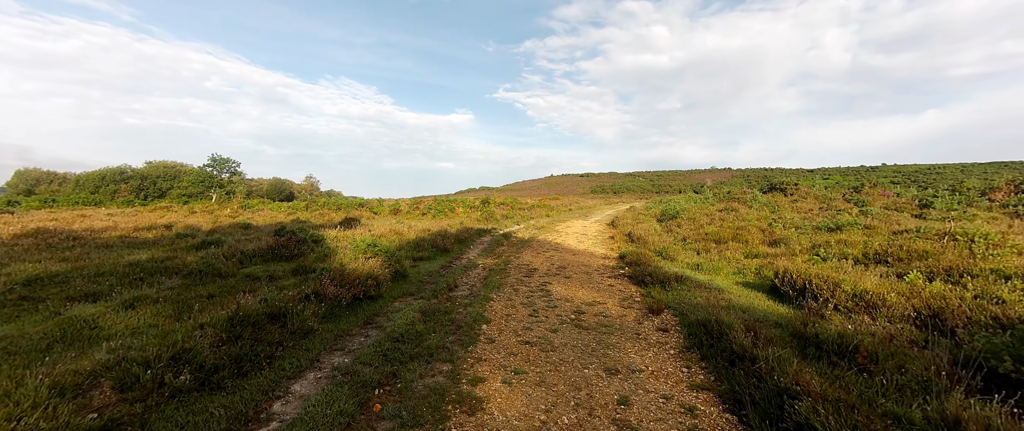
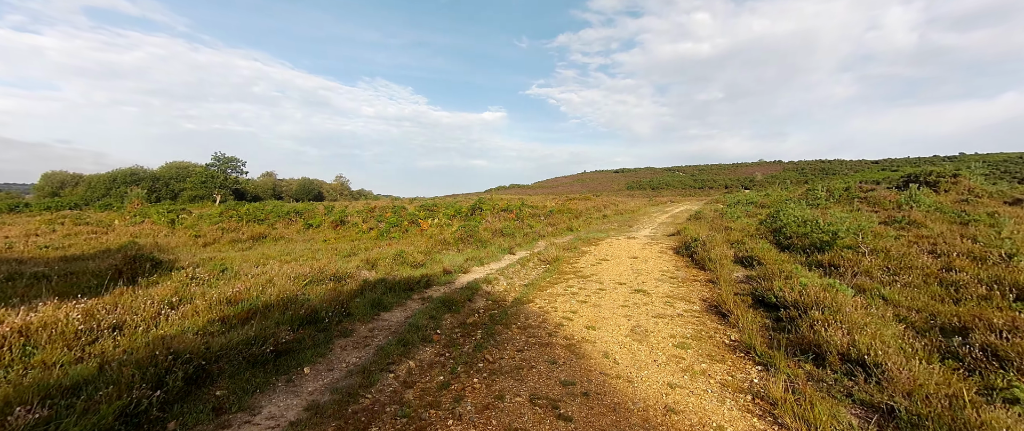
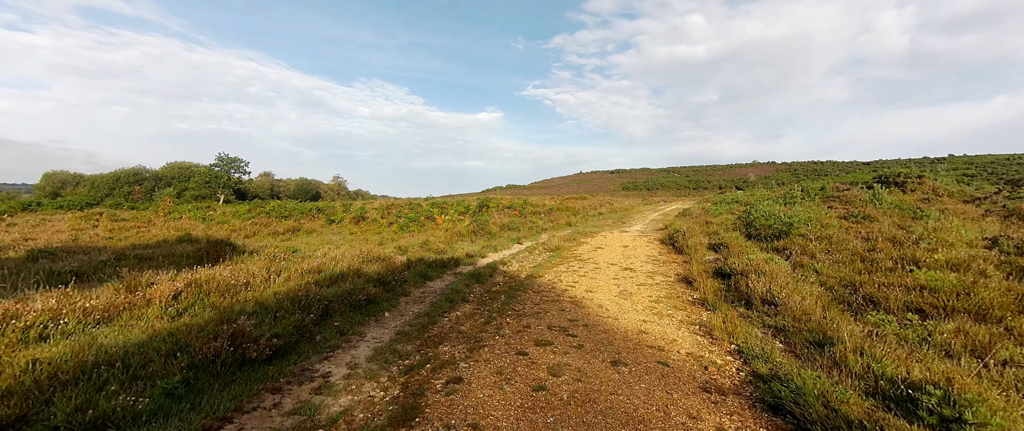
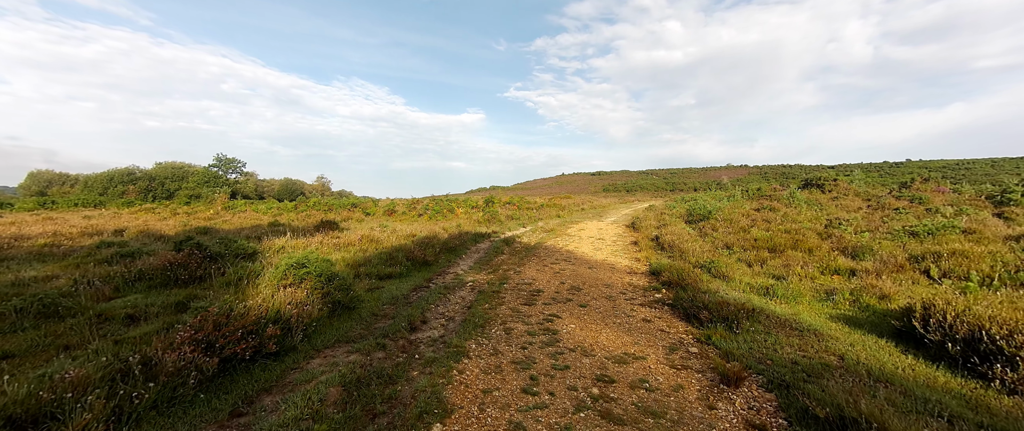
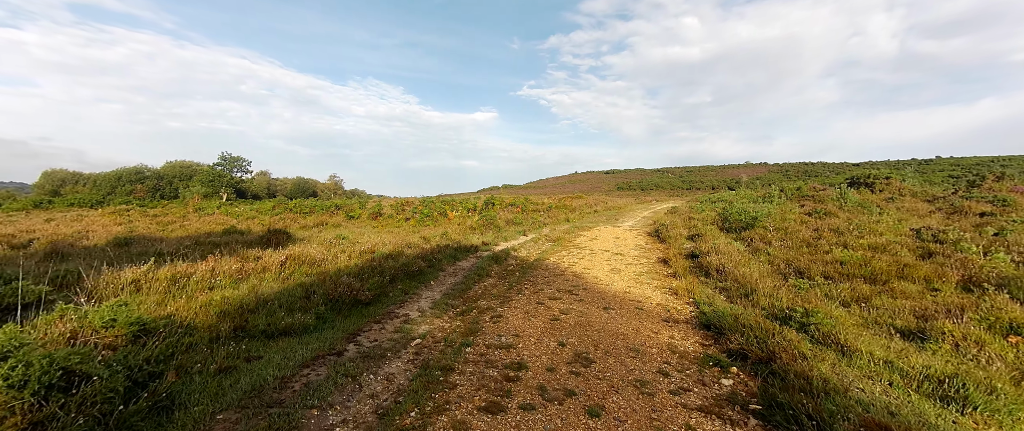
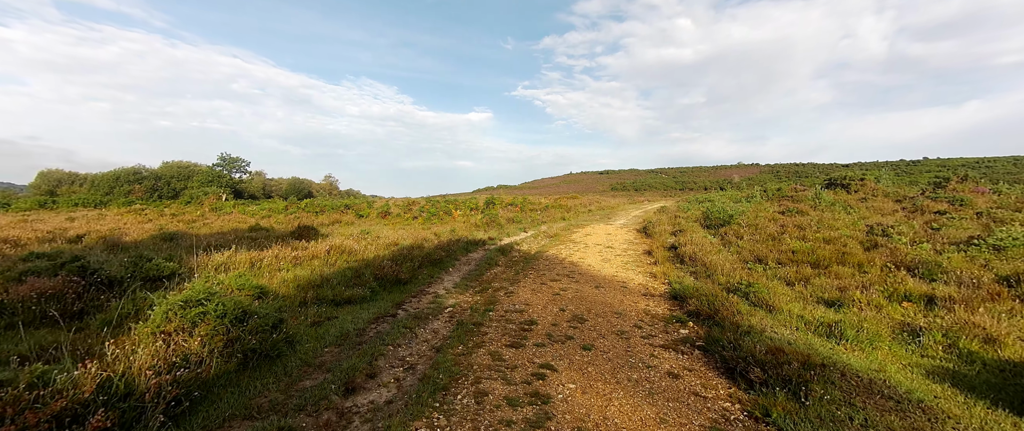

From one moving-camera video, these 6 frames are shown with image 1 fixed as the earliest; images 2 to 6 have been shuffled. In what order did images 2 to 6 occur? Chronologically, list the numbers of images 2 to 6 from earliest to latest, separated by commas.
4, 6, 5, 3, 2
